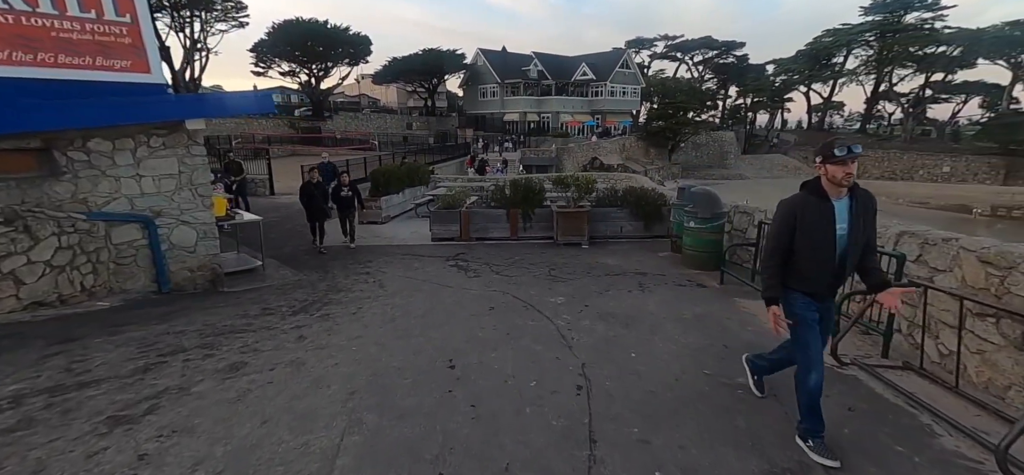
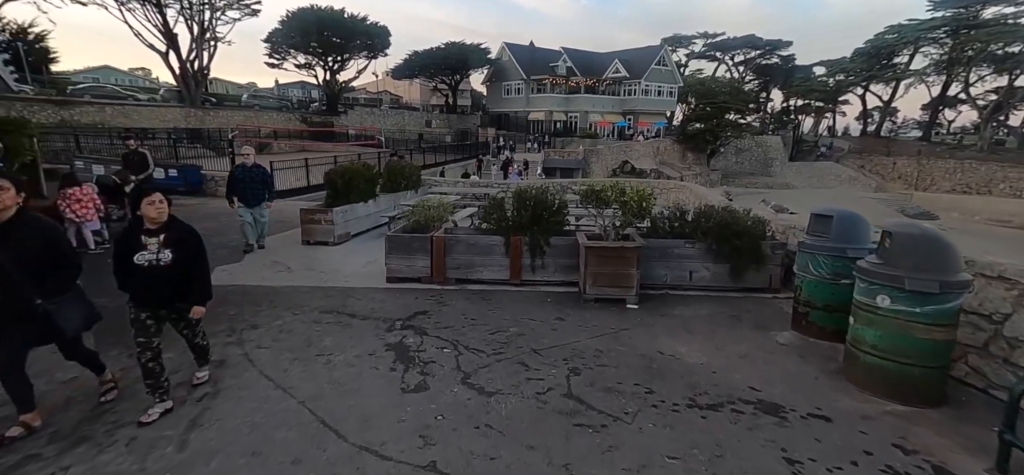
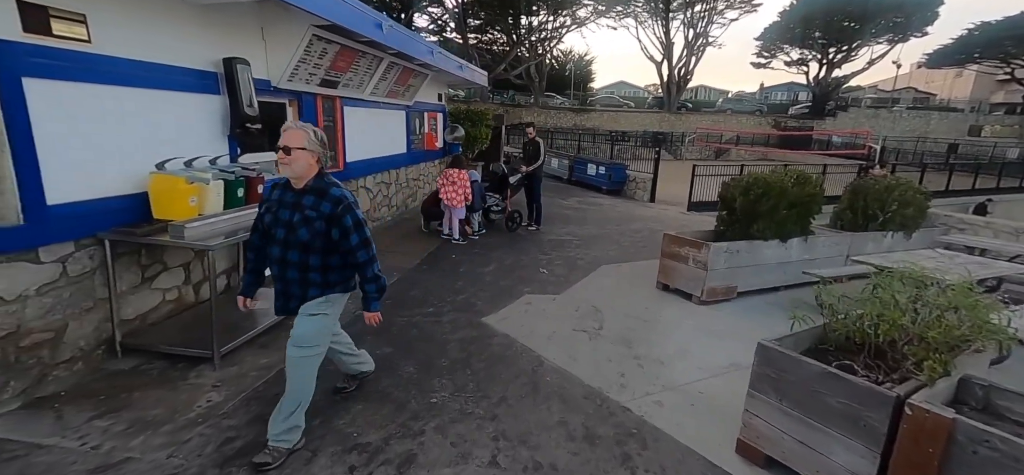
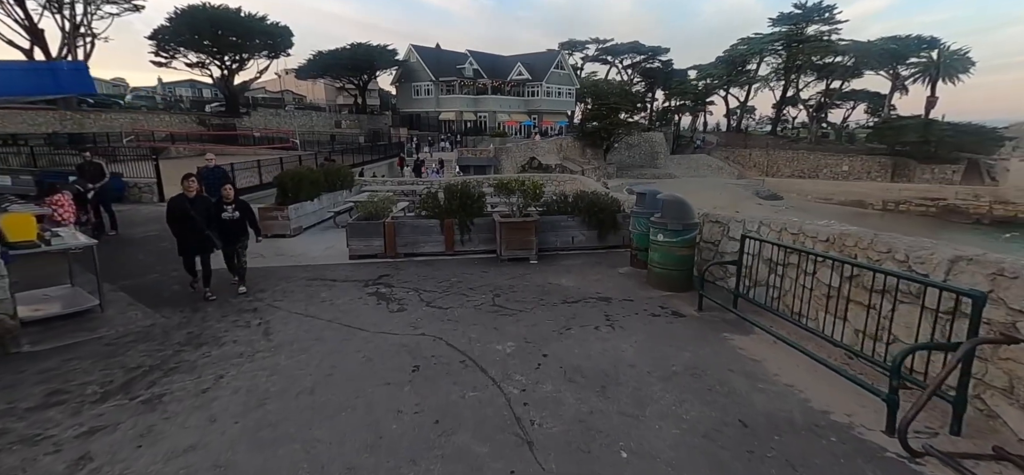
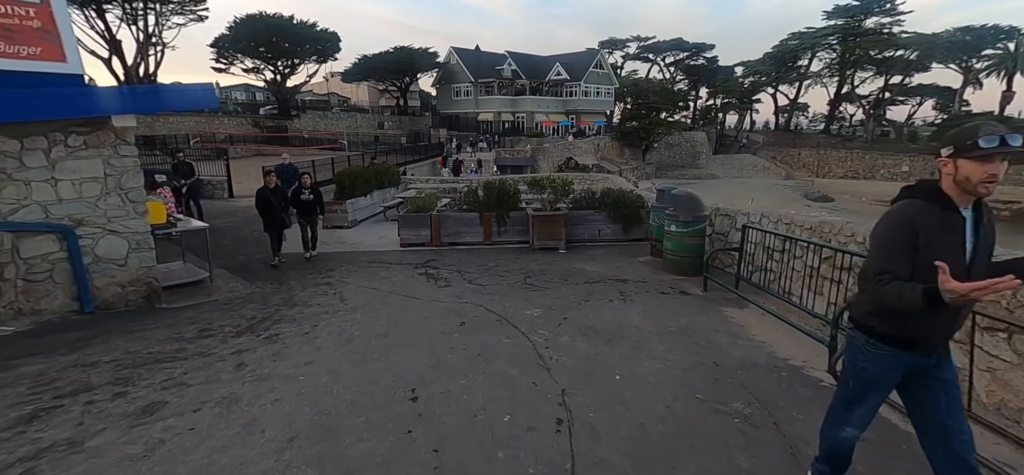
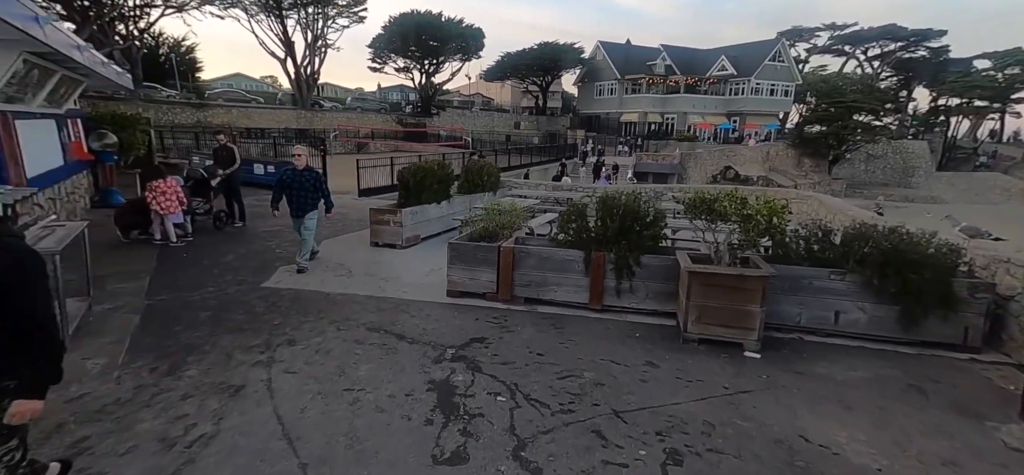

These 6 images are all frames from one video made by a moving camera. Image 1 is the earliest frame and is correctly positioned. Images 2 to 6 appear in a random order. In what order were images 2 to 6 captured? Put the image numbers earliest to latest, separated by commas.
5, 4, 2, 6, 3
